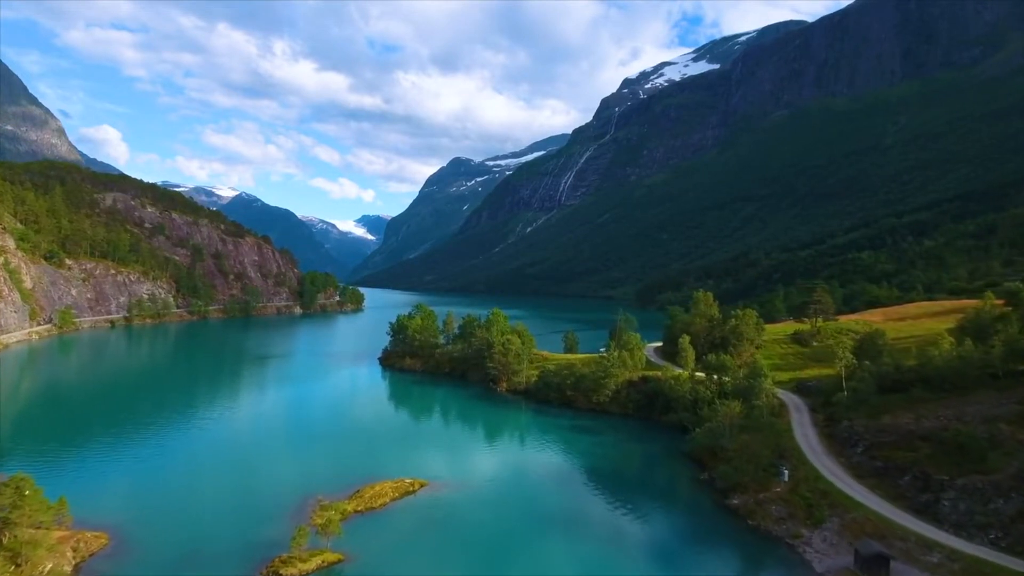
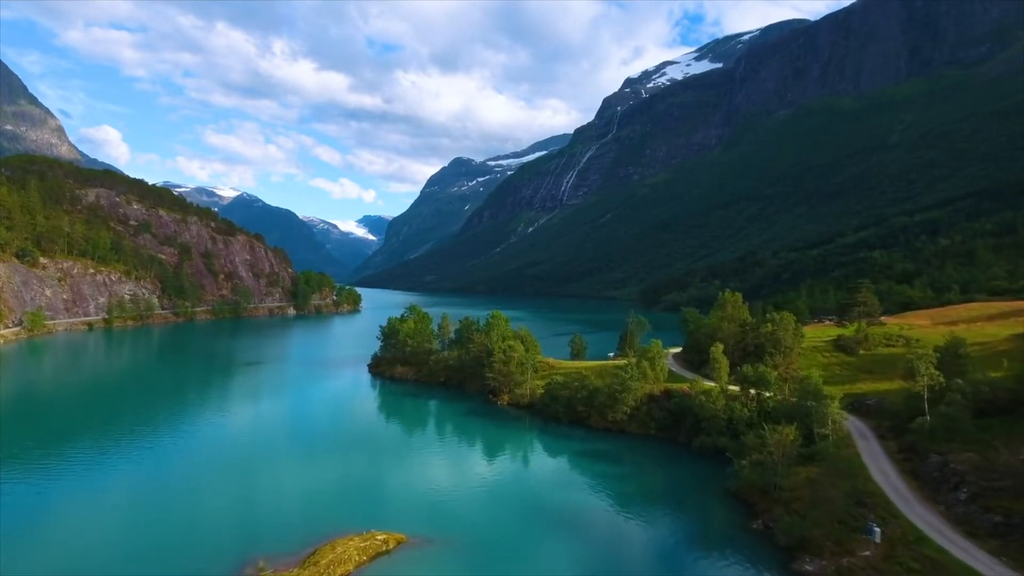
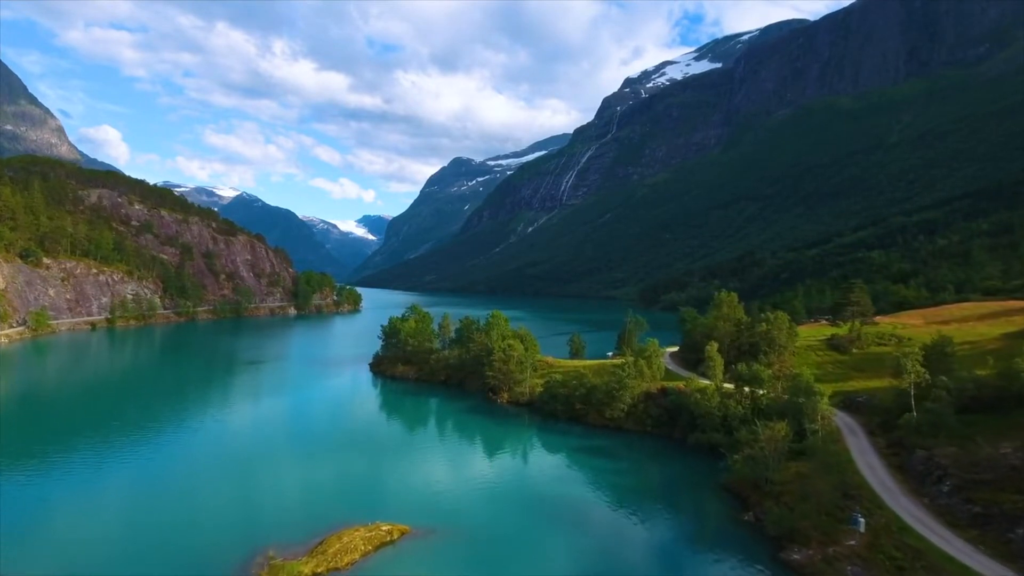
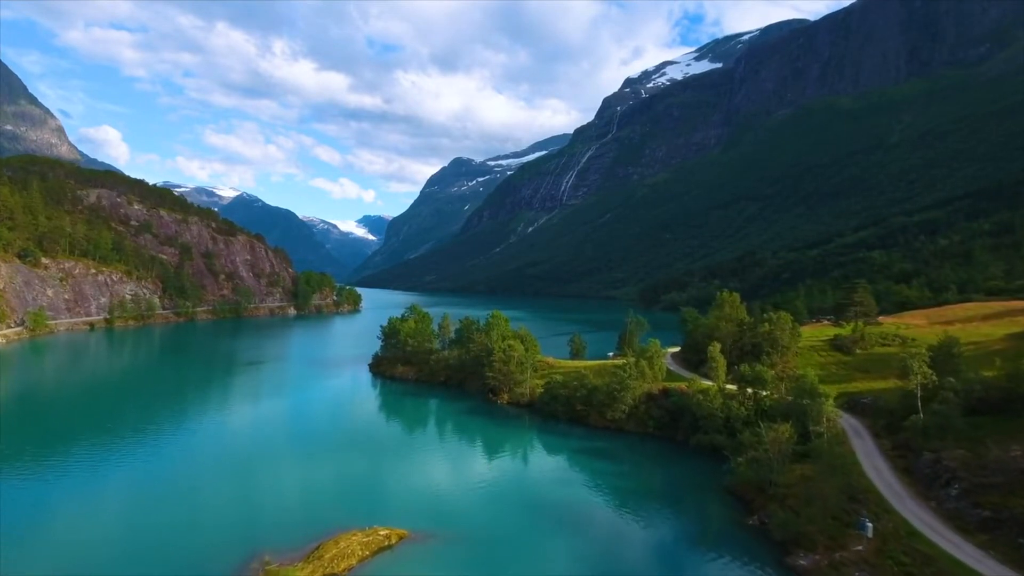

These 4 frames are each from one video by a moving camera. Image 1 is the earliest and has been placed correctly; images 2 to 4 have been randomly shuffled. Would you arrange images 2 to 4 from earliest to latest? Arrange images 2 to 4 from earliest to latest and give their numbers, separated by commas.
3, 4, 2
